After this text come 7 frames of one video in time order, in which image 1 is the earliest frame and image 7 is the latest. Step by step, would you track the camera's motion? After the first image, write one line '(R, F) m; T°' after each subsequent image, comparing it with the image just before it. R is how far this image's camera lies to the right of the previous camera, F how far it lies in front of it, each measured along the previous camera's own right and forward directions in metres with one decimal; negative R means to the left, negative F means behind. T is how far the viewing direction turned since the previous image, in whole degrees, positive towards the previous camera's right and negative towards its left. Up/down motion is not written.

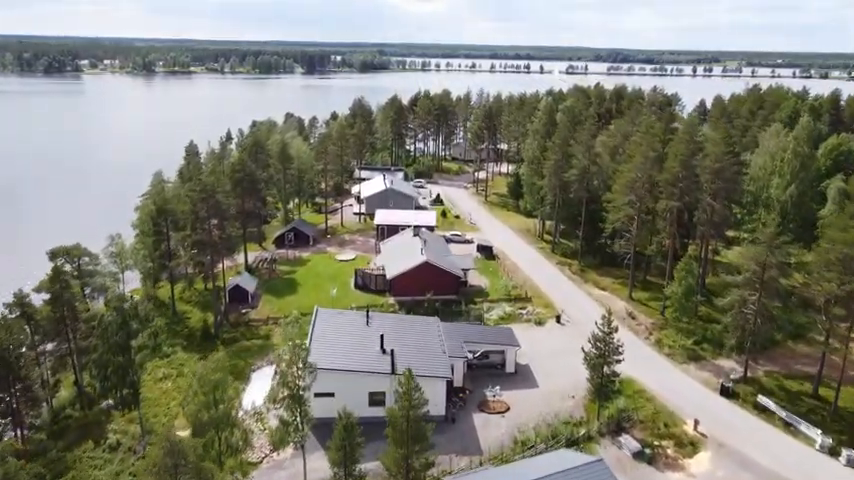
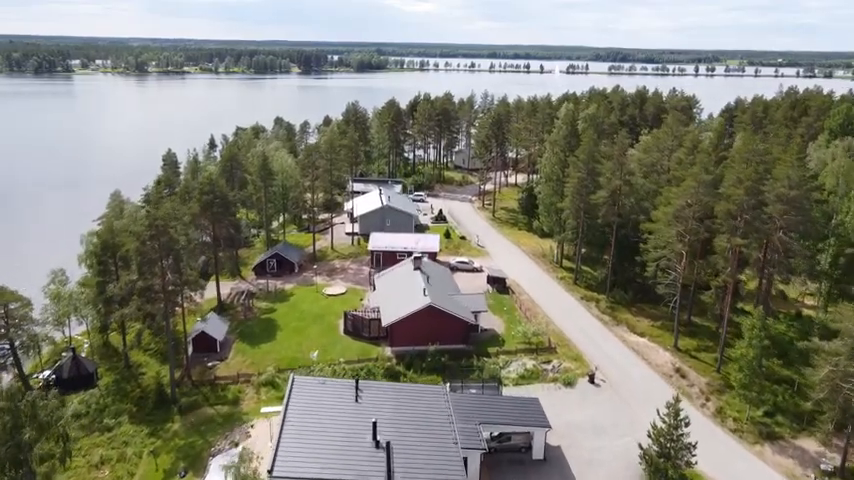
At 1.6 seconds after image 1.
(-0.3, +7.2) m; 0°
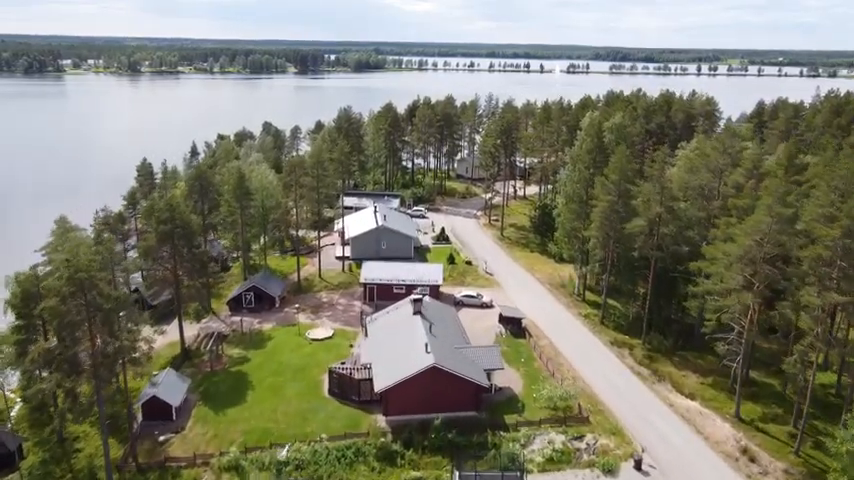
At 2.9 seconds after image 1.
(-0.2, +6.7) m; 0°
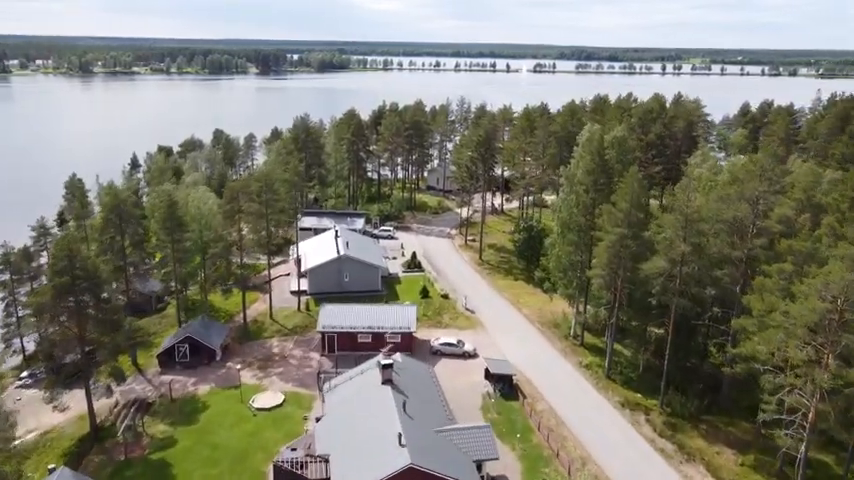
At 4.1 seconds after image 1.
(-0.1, +6.8) m; +3°
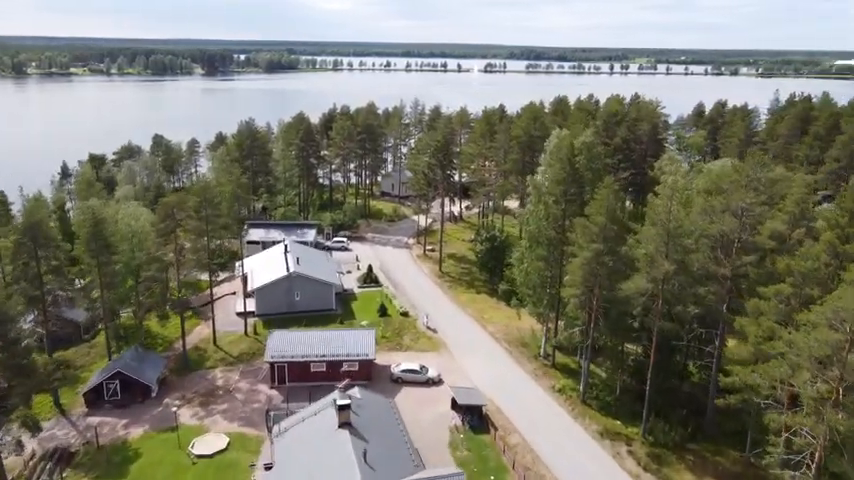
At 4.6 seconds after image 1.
(-0.2, +2.9) m; +4°
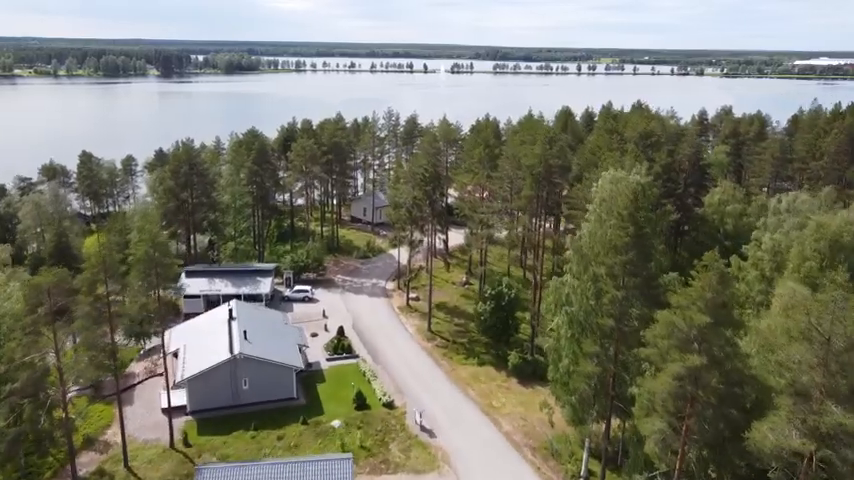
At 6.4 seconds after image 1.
(-1.0, +9.9) m; +3°
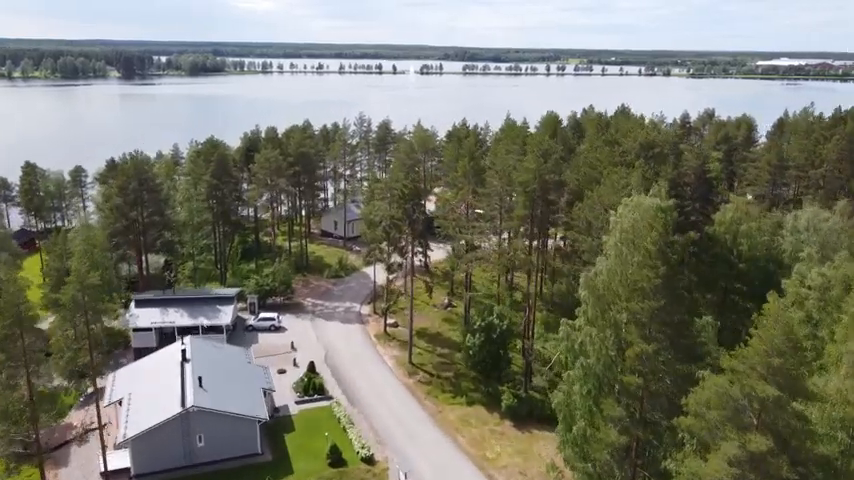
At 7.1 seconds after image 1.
(-0.5, +3.9) m; +3°
